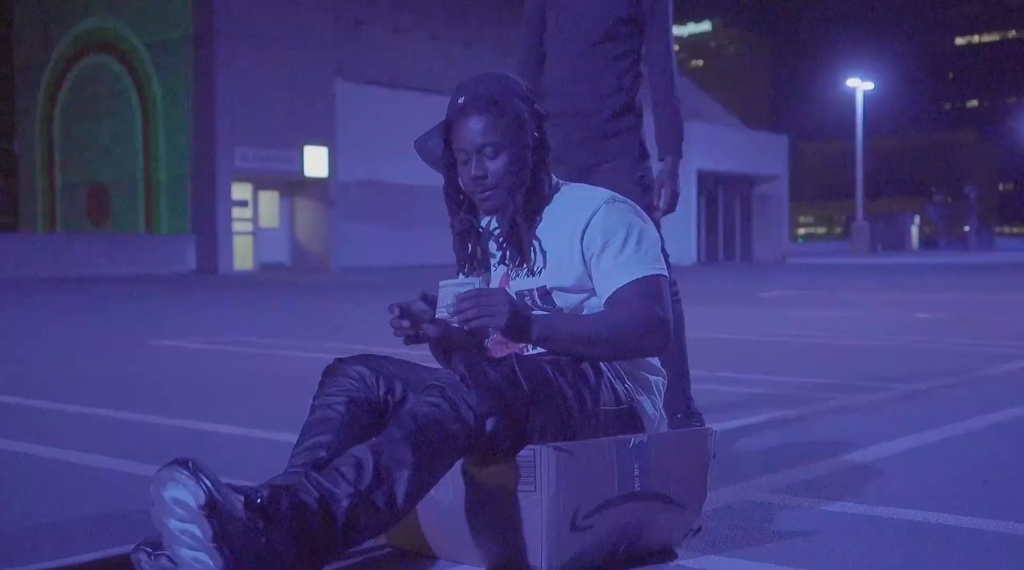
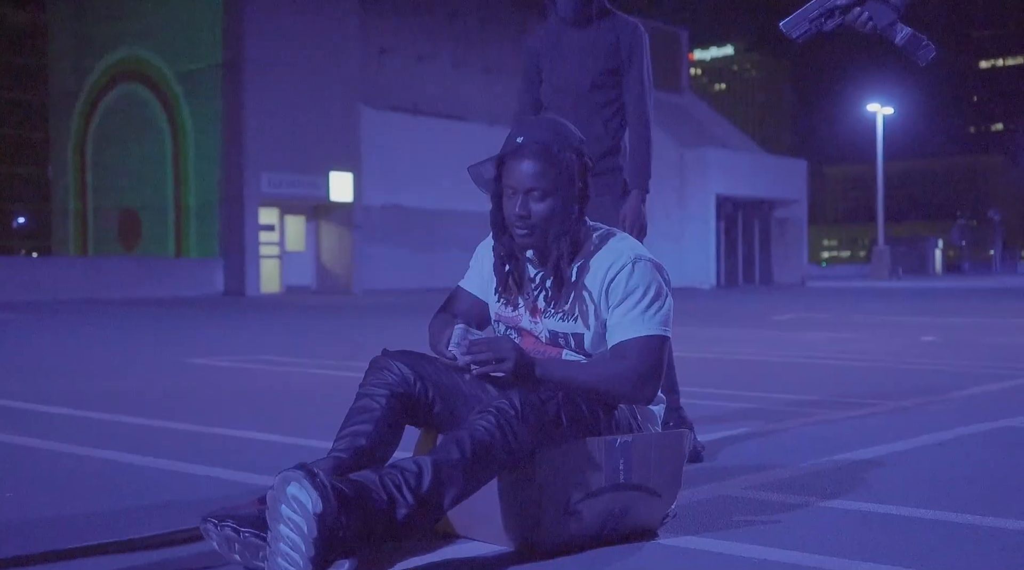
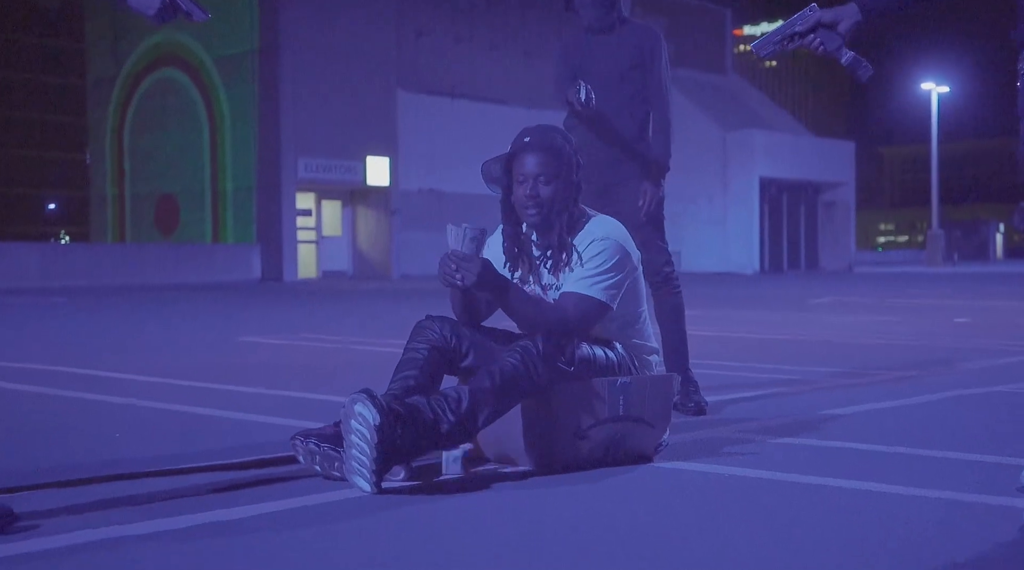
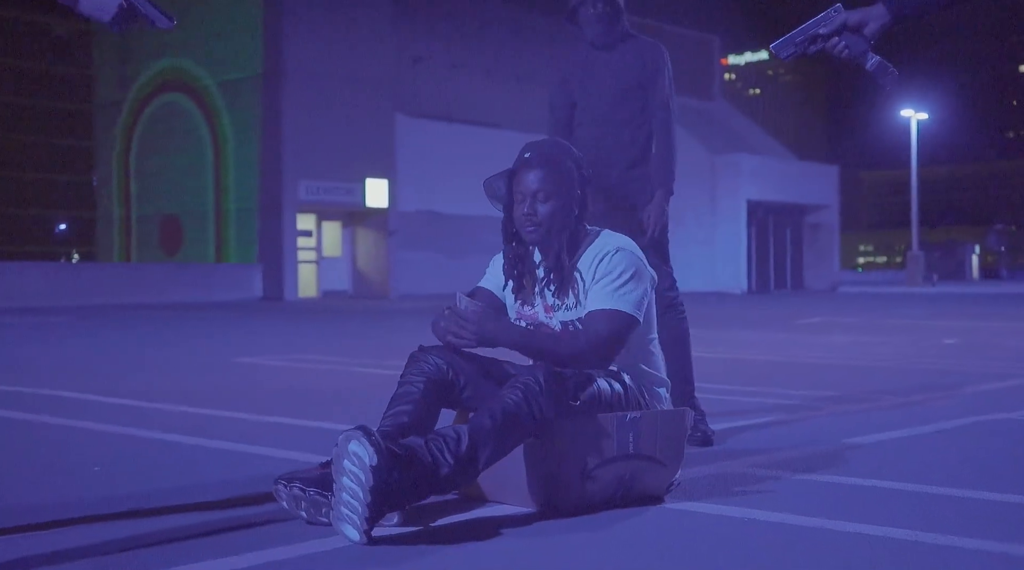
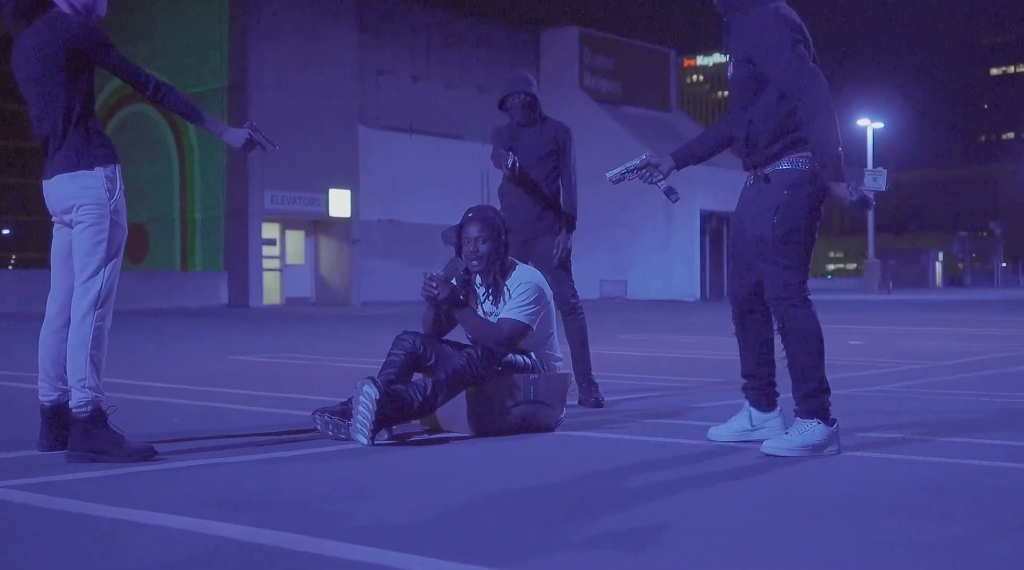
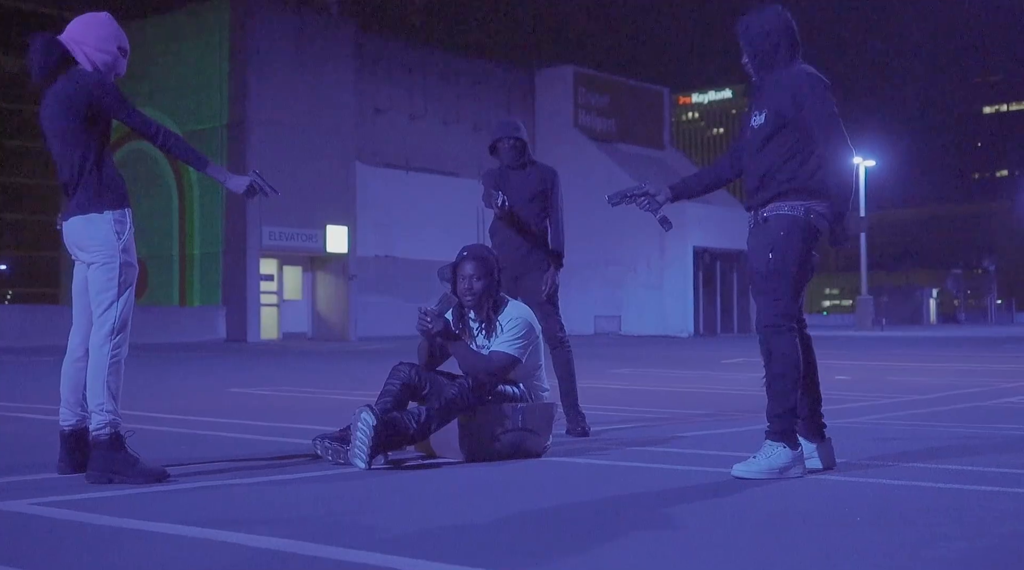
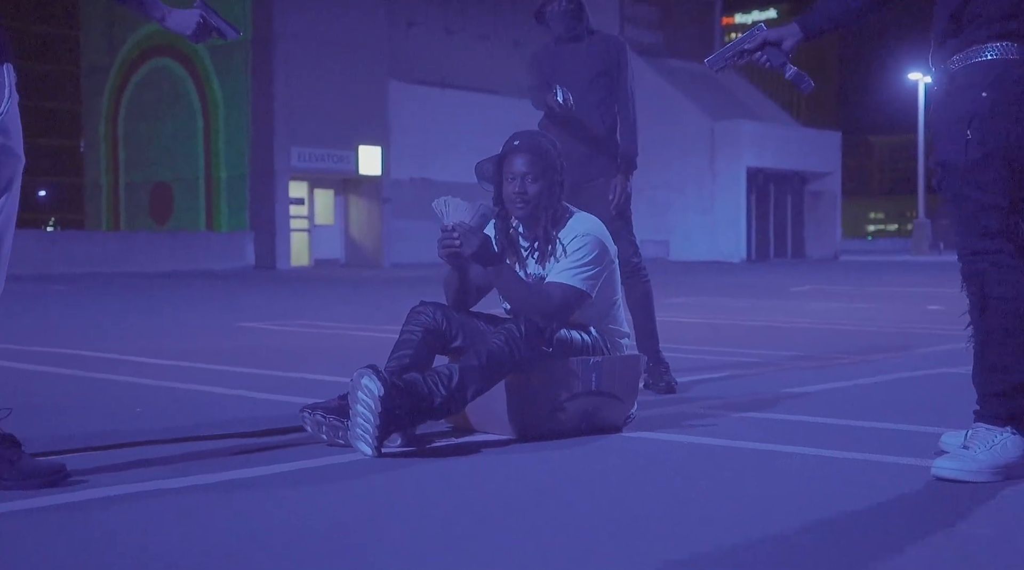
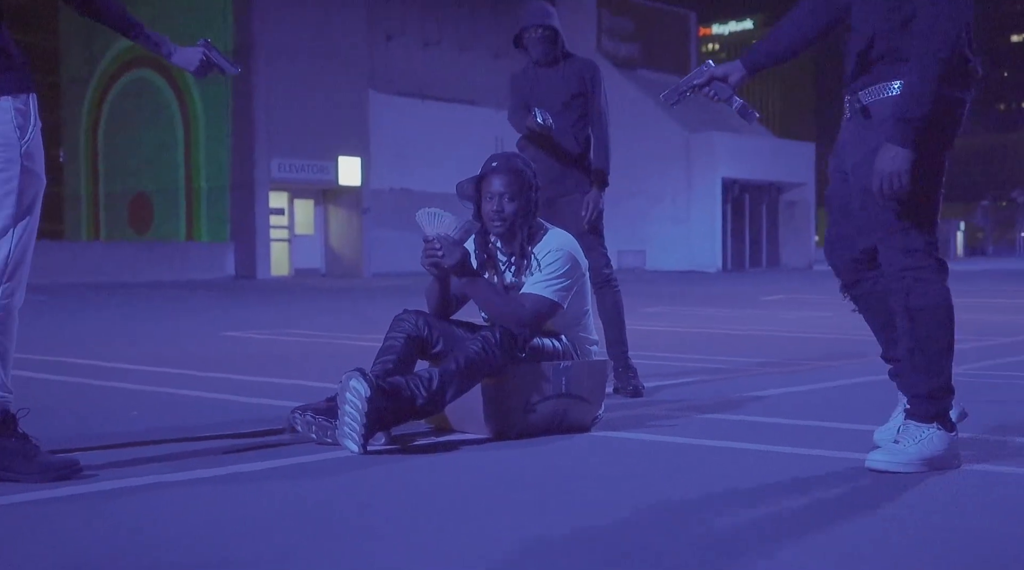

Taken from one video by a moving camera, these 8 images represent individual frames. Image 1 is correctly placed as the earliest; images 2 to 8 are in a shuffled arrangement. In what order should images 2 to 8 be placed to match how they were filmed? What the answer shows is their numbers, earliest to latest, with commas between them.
2, 4, 3, 7, 8, 5, 6
